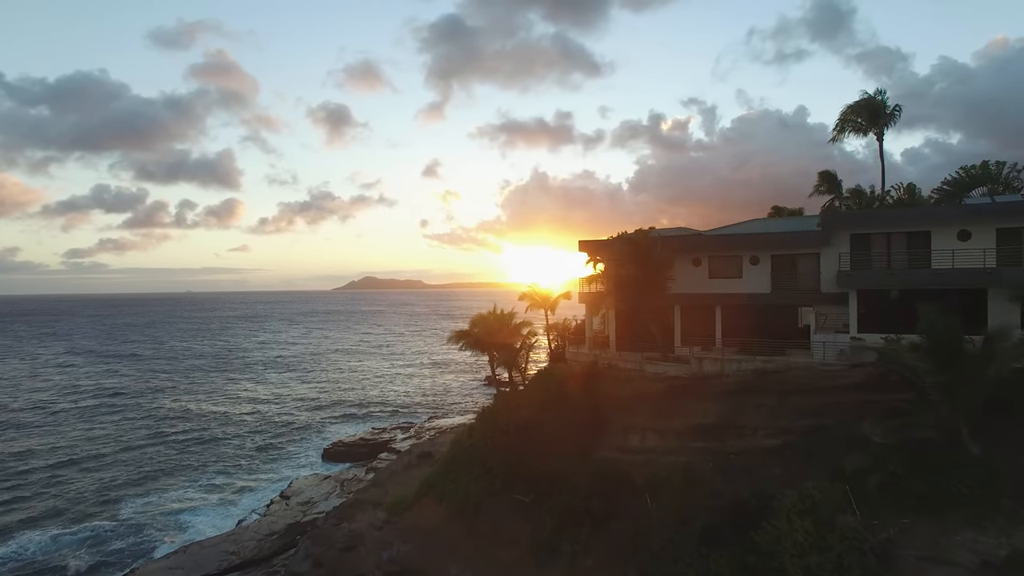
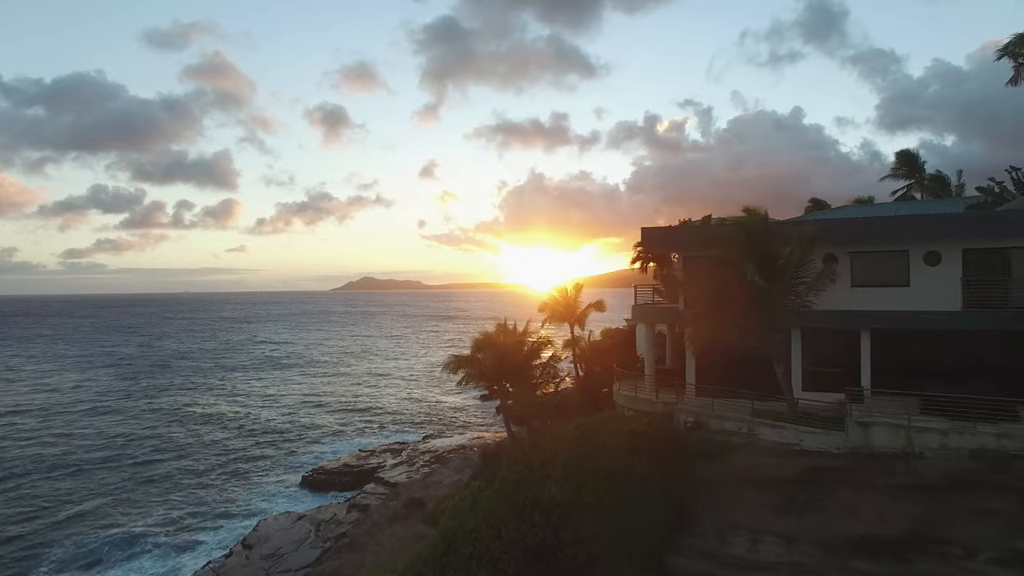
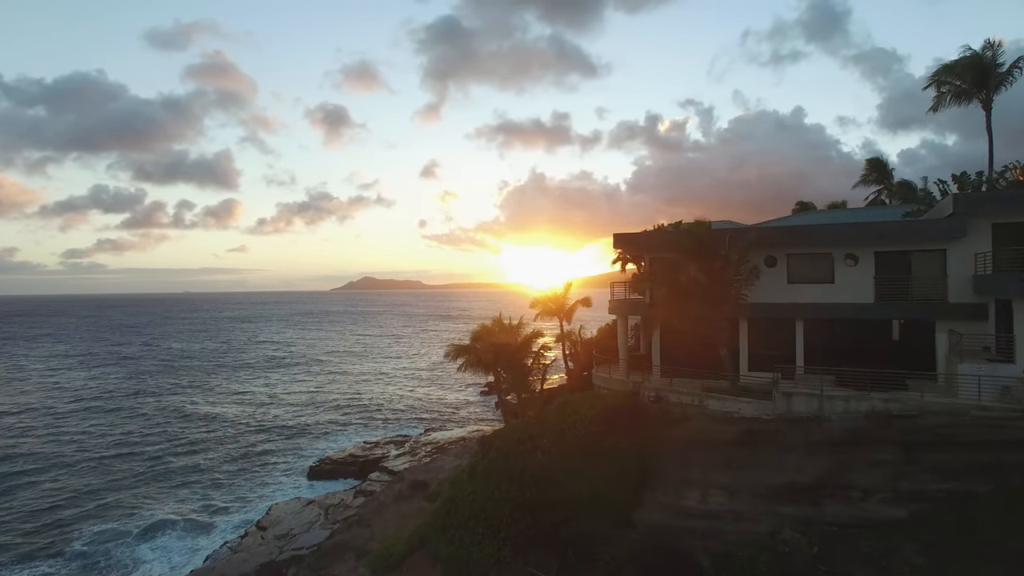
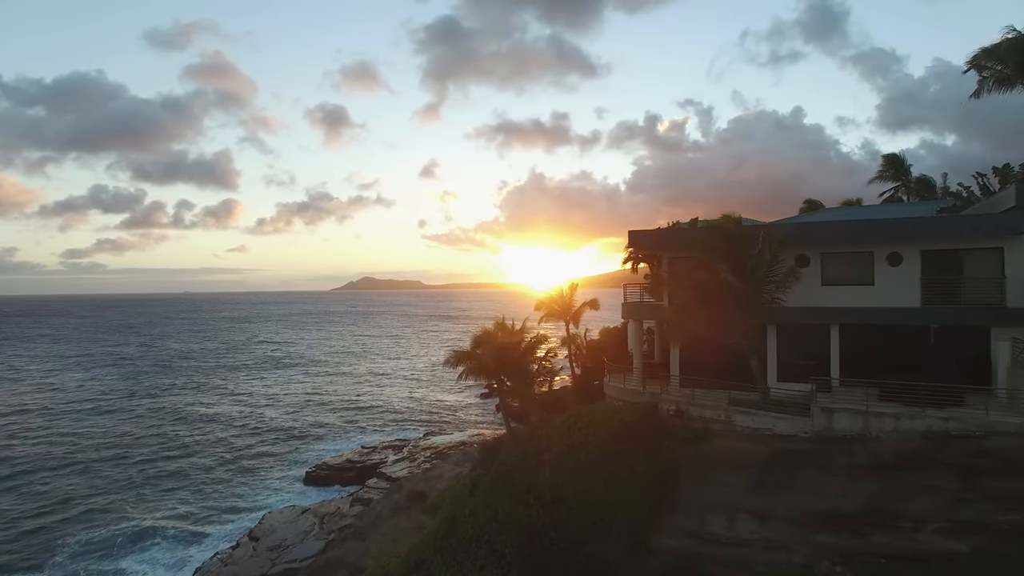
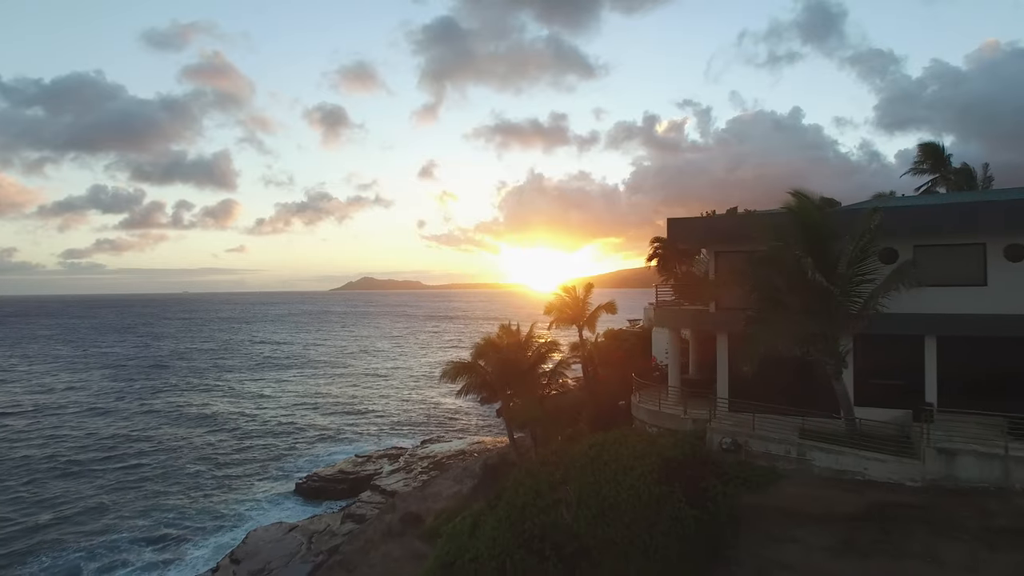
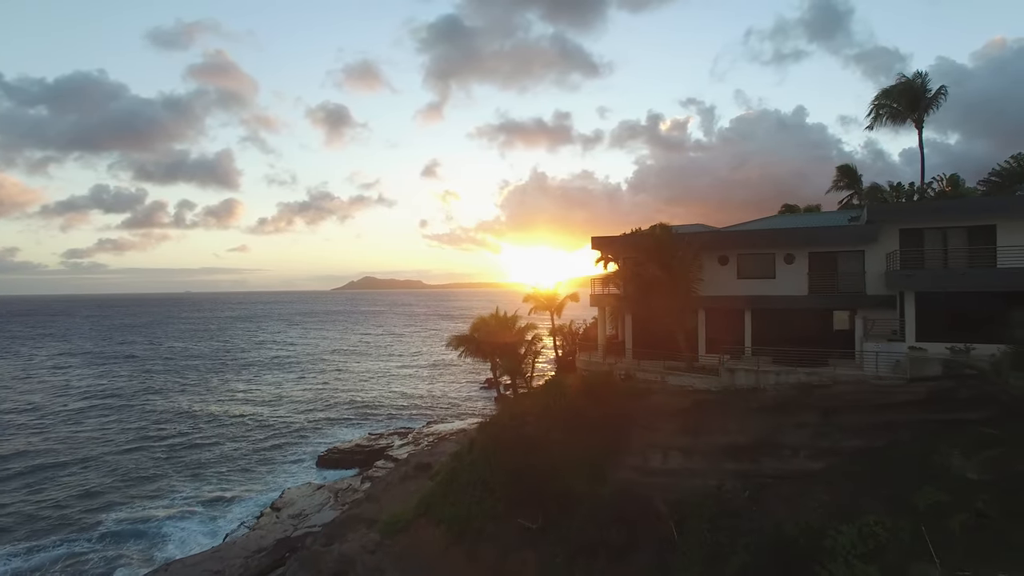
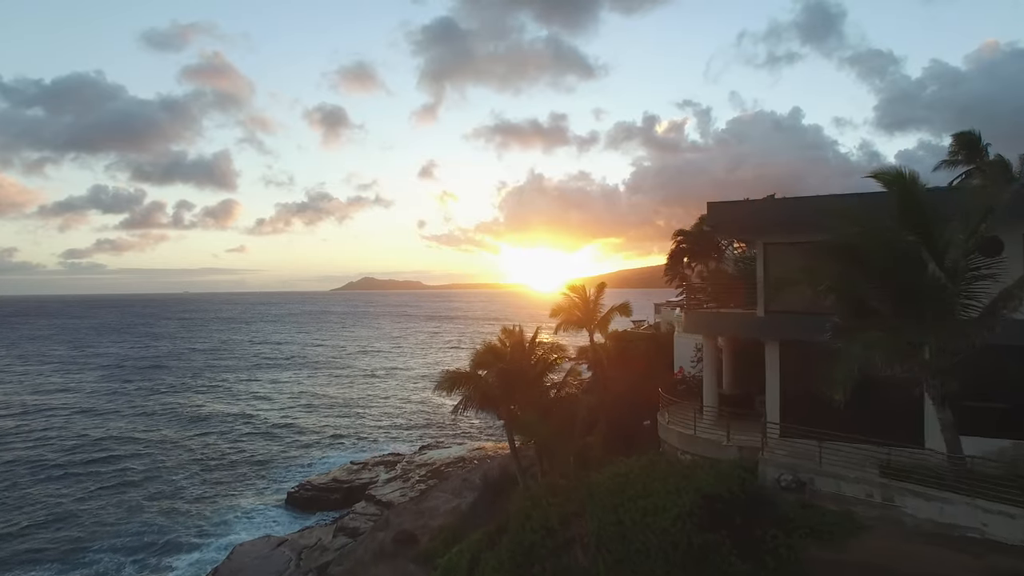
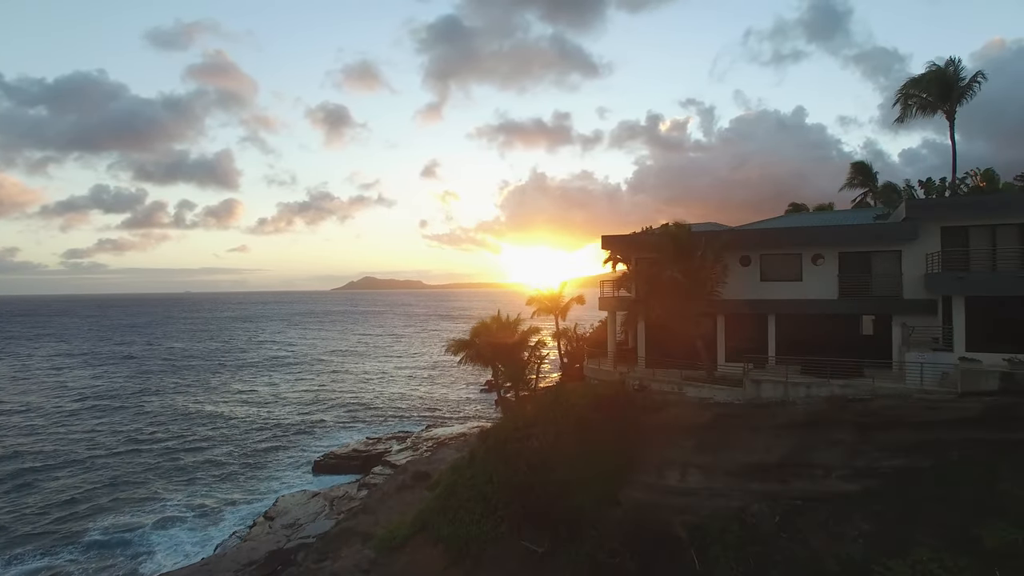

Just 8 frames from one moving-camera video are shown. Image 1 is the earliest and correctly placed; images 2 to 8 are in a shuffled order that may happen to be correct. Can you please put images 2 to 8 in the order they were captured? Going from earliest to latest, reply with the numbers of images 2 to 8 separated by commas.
6, 8, 3, 4, 2, 5, 7
